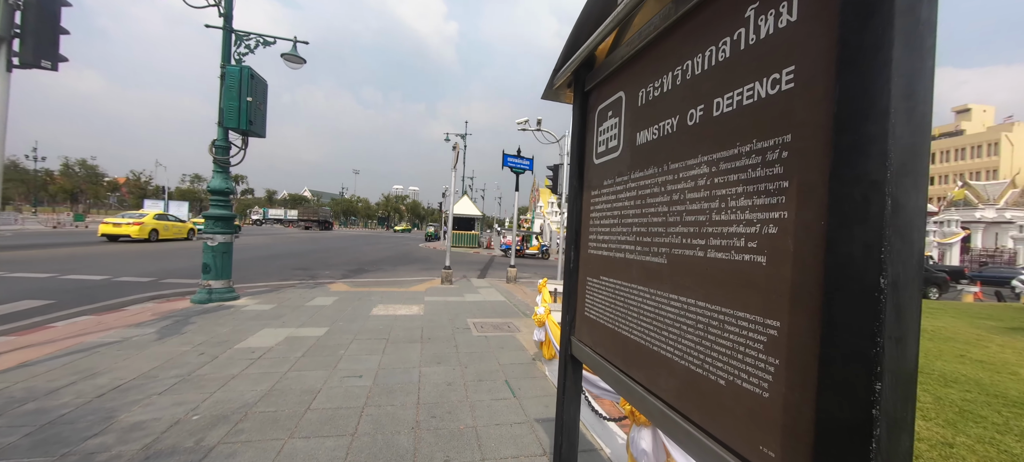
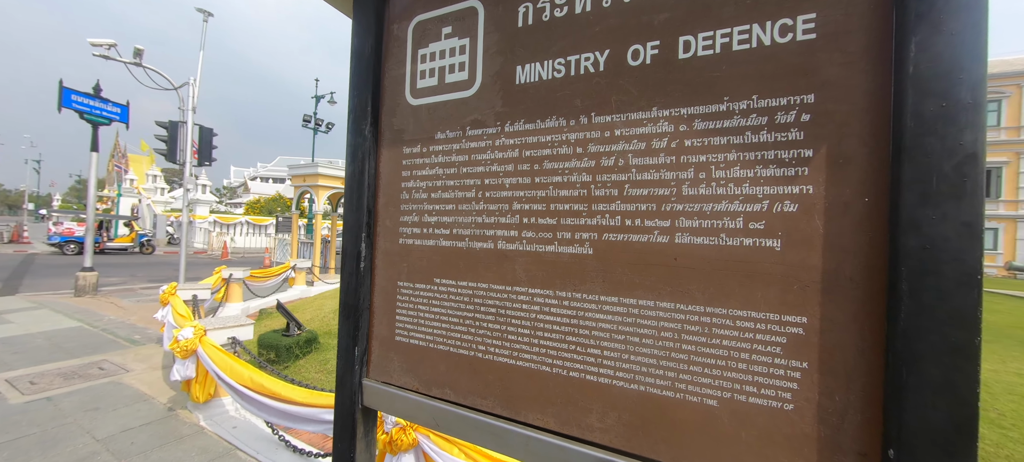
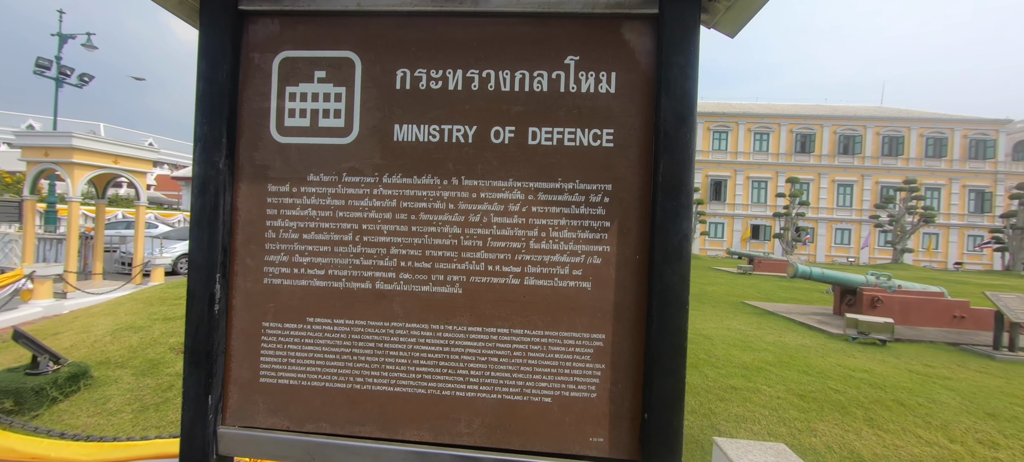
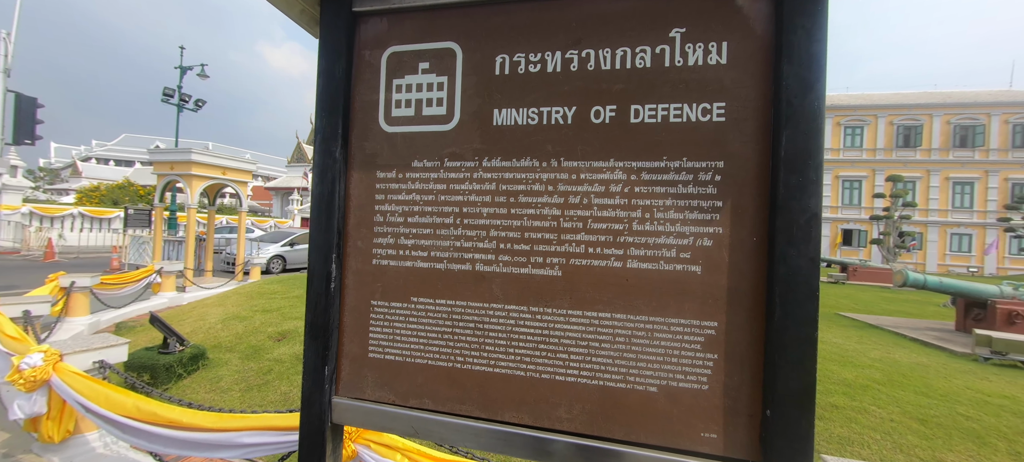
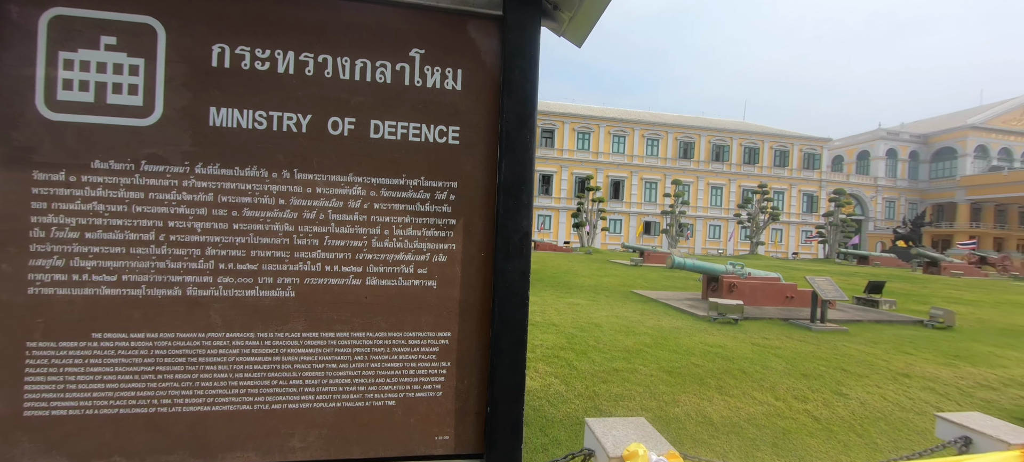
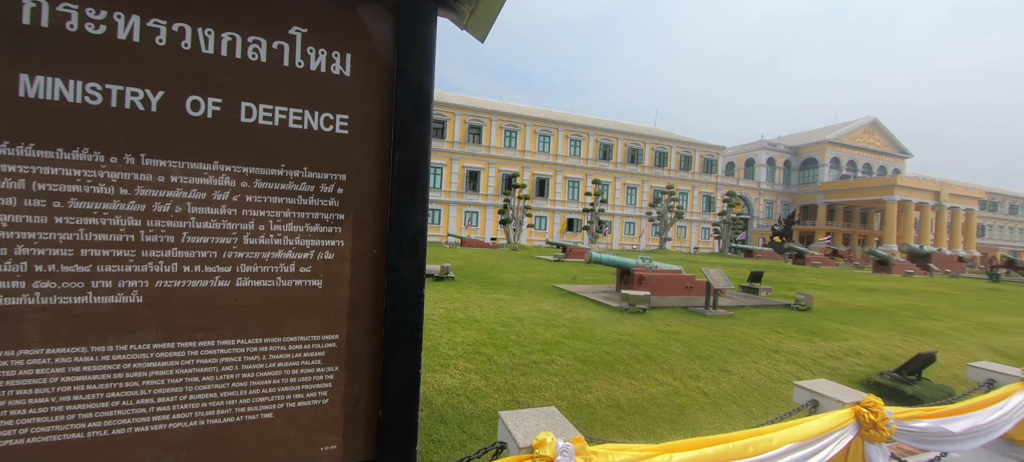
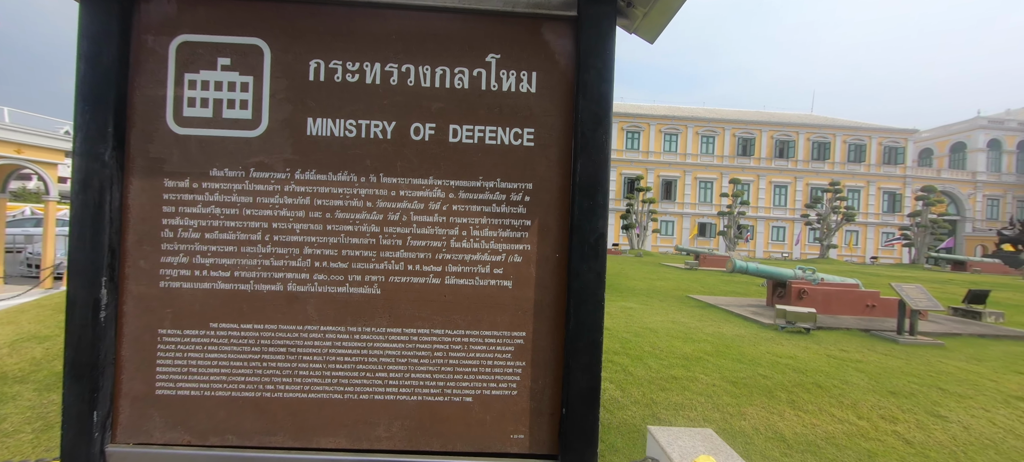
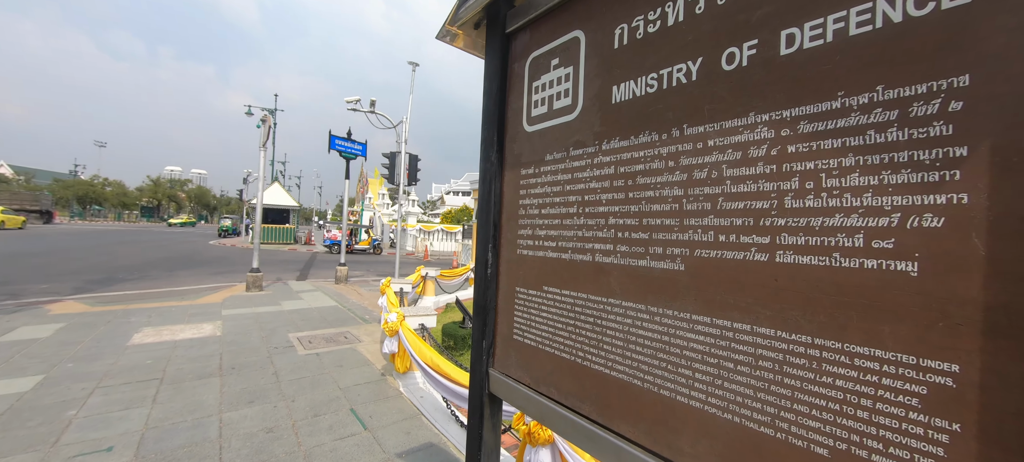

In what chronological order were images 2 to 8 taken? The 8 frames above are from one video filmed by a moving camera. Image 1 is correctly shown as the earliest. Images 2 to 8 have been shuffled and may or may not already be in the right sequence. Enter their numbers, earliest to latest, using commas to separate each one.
8, 2, 4, 3, 7, 5, 6
